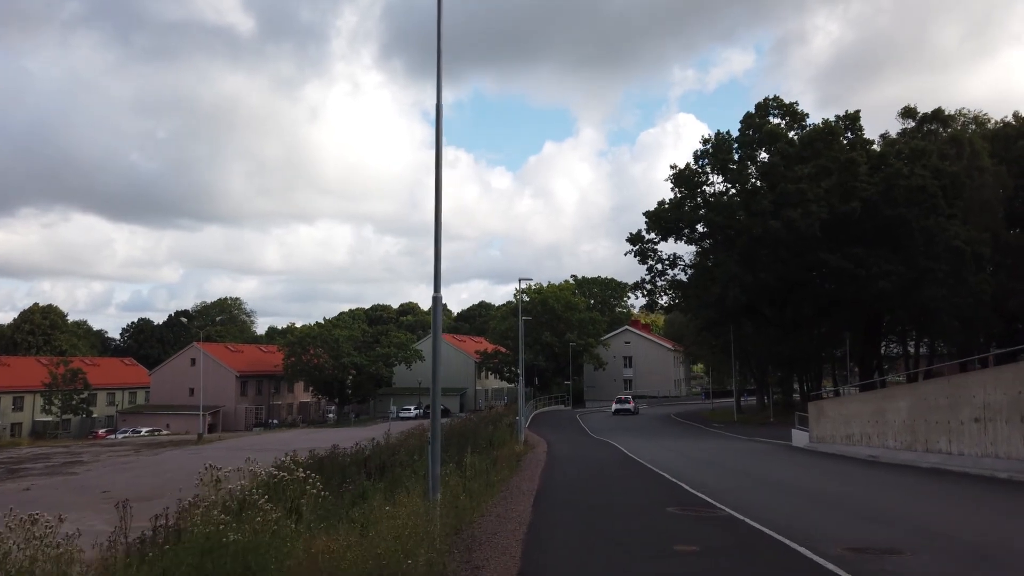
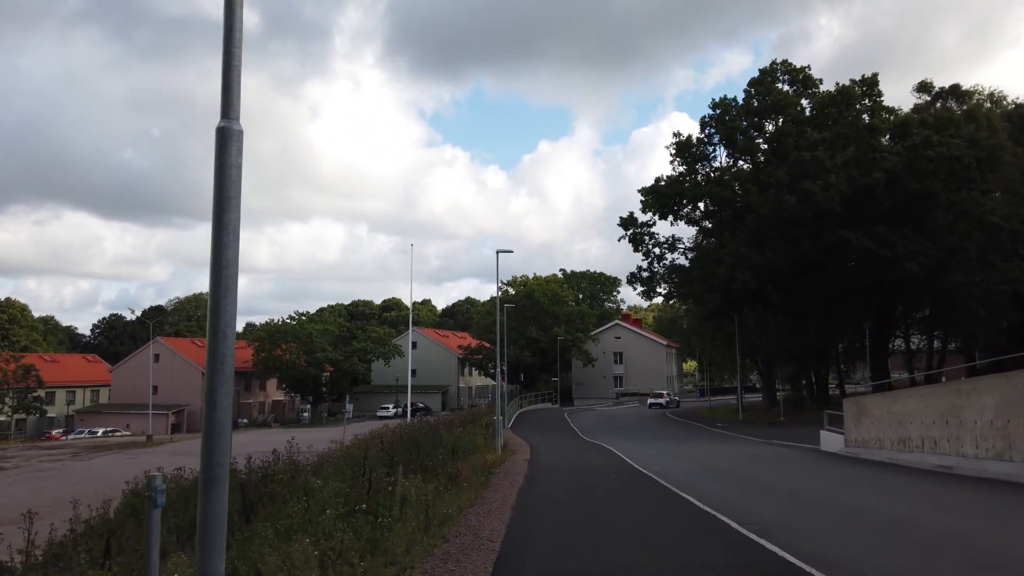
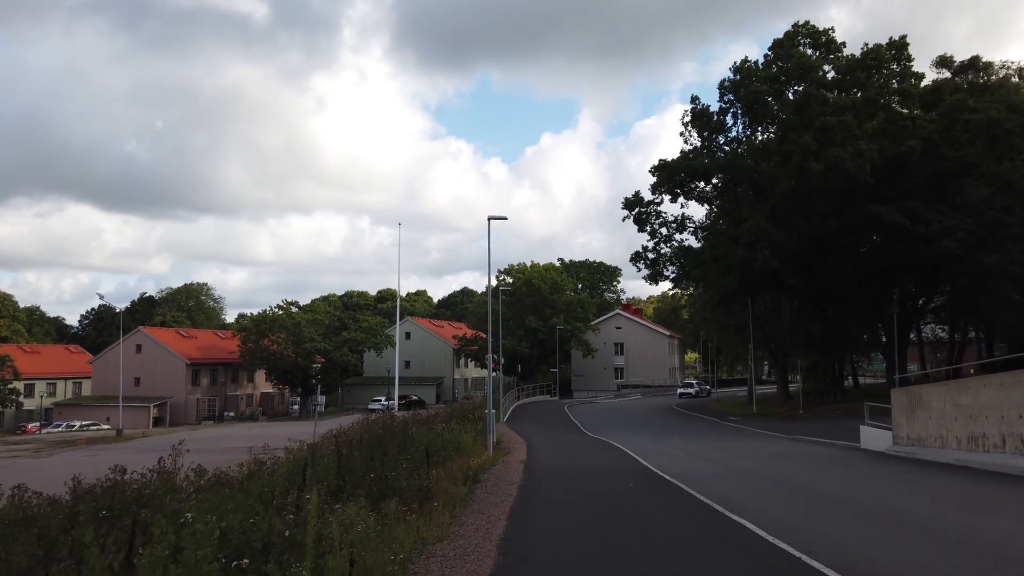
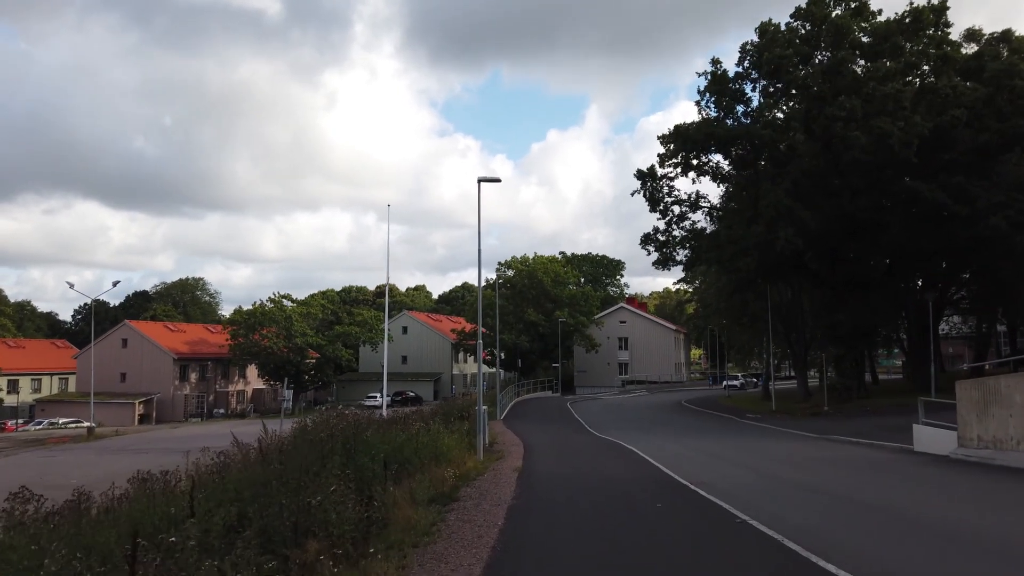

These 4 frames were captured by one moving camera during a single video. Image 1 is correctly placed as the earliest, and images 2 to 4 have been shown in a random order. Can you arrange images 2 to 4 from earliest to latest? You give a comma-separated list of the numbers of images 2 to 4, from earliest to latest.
2, 3, 4
